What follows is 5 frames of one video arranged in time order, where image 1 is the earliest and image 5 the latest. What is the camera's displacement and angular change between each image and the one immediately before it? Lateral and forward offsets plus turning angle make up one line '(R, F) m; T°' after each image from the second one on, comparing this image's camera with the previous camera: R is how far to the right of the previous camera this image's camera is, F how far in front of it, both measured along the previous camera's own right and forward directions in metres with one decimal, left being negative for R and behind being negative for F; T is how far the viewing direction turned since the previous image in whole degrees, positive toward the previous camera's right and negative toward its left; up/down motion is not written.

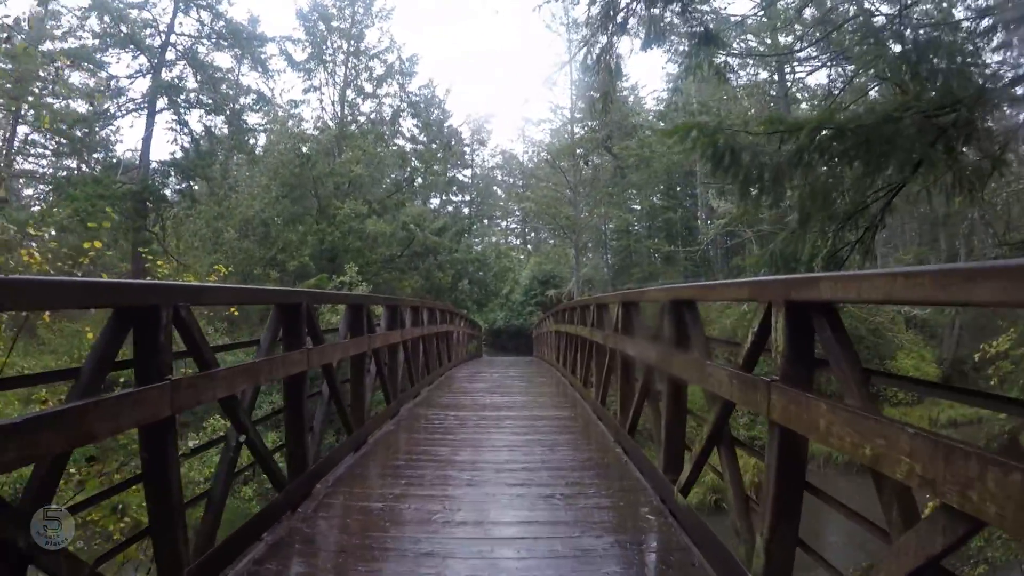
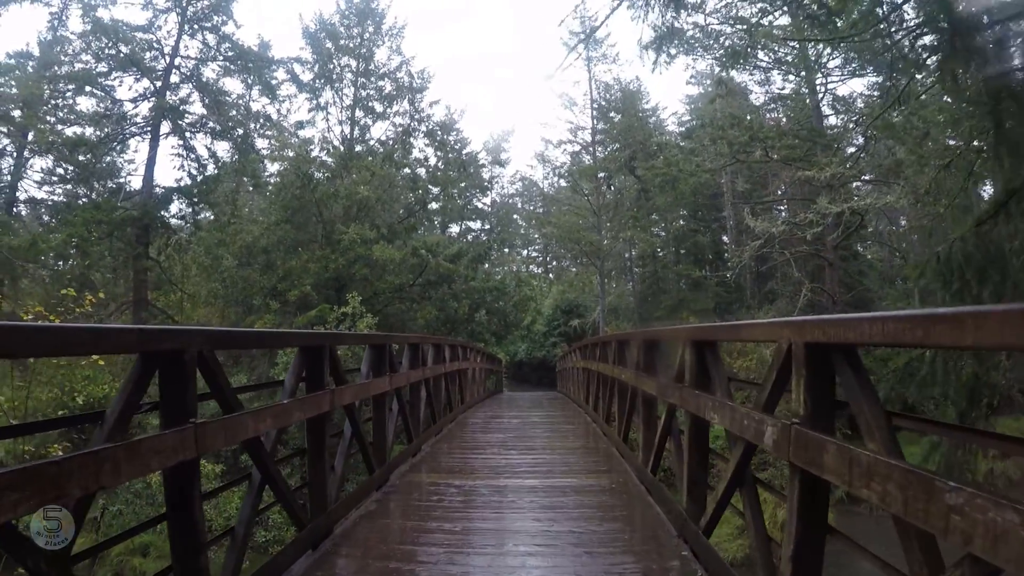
(0.0, +1.3) m; -2°
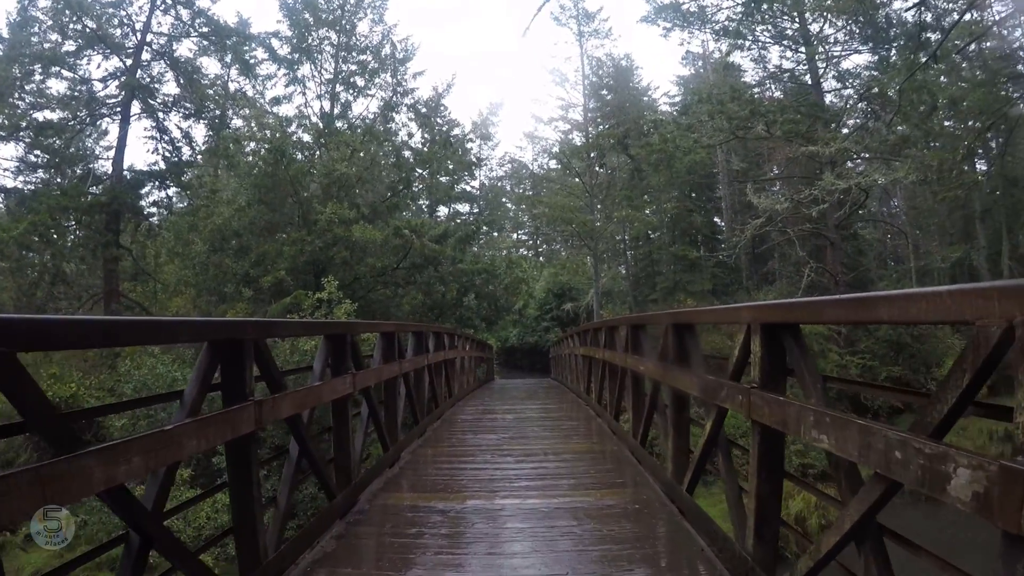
(0.0, +0.9) m; +1°
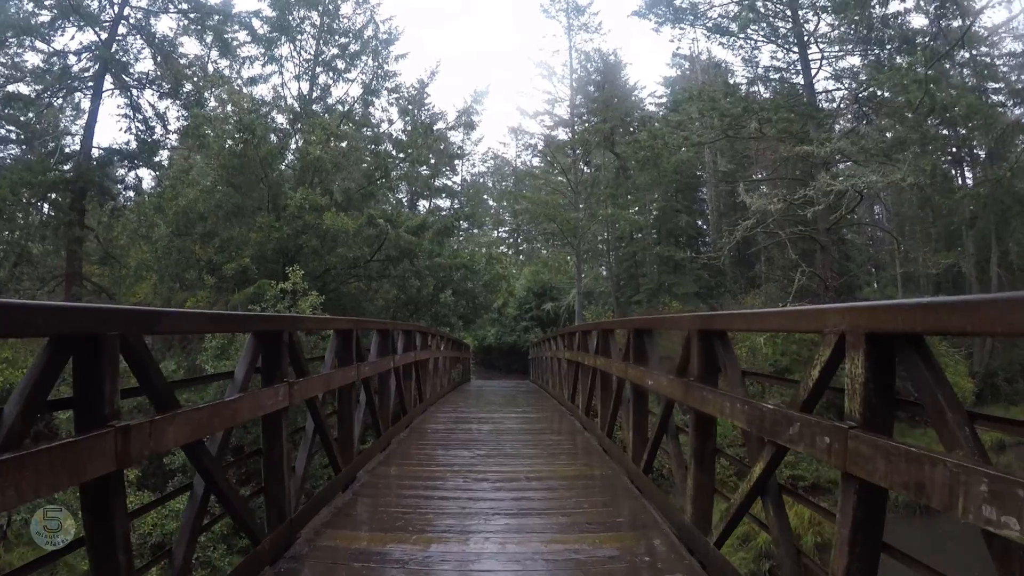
(0.0, +0.7) m; +2°
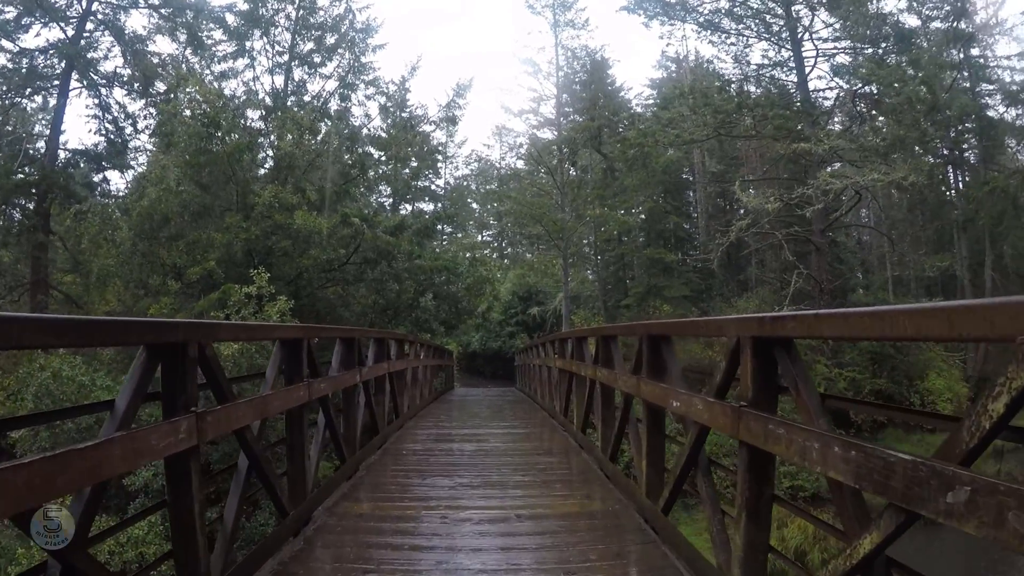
(0.0, +0.7) m; +1°
